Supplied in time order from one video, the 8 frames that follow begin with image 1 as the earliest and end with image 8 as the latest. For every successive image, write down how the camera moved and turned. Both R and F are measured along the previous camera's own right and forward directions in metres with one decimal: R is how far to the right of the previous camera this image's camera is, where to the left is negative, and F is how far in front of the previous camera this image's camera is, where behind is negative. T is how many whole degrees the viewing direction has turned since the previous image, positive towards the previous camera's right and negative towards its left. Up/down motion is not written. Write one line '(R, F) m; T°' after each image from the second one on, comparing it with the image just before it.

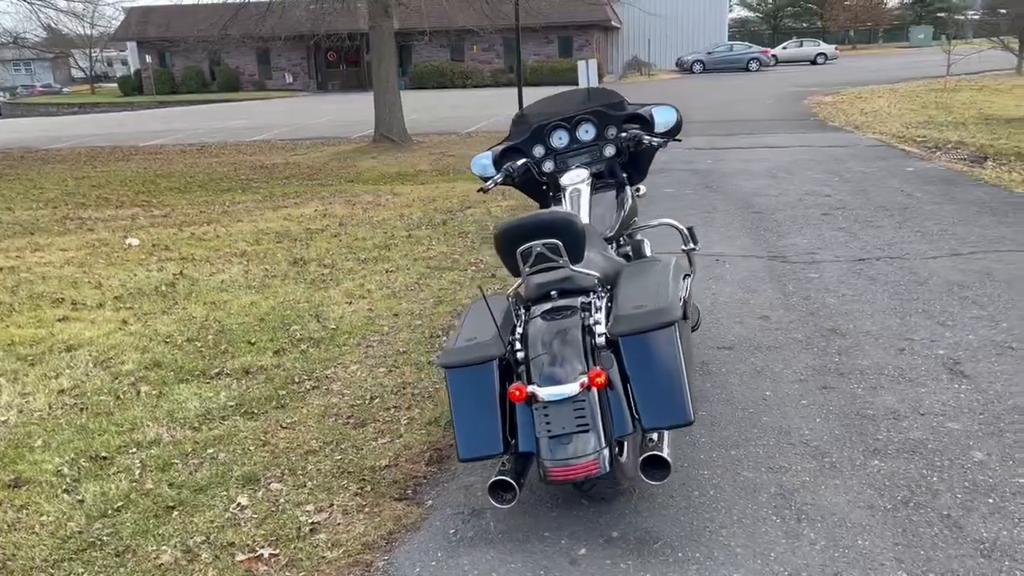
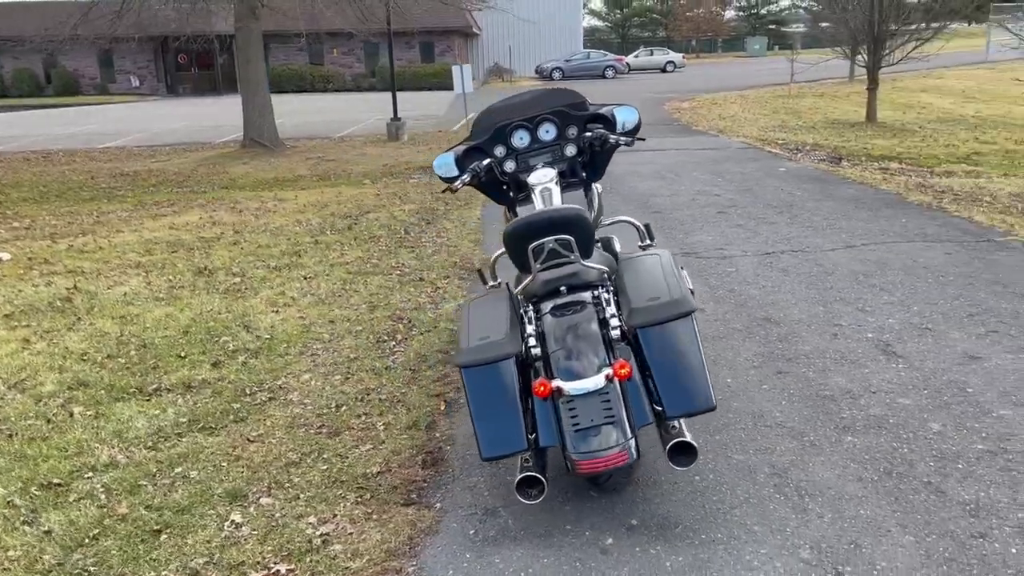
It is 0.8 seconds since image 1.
(-0.5, 0.0) m; +9°
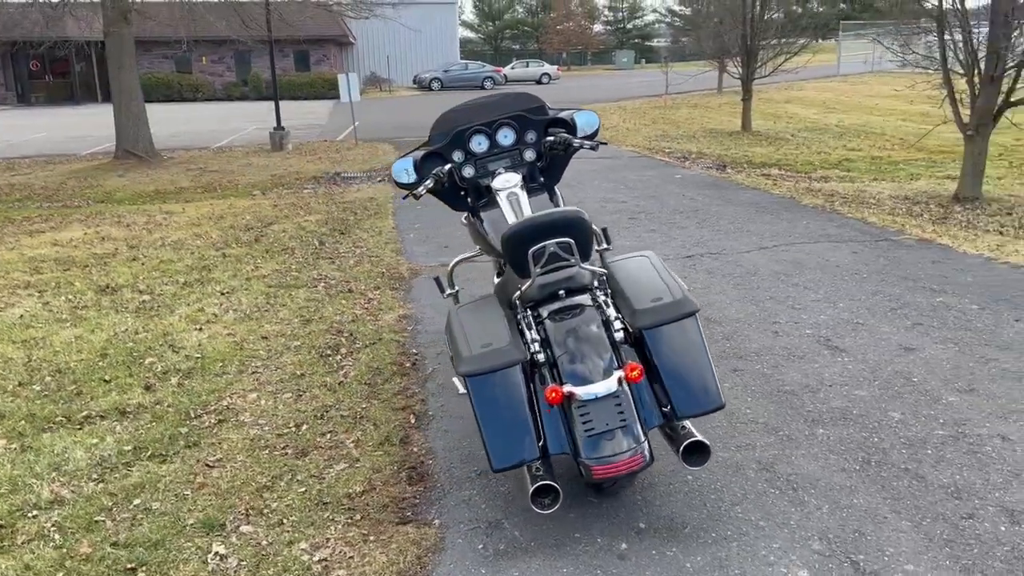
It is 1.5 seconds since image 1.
(-0.4, +0.1) m; +8°
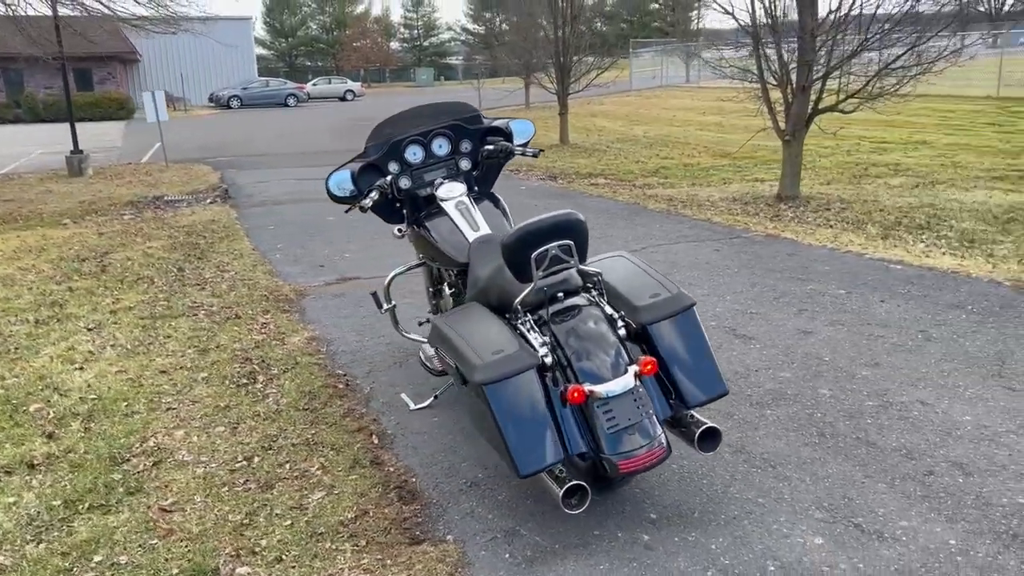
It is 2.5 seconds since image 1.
(-0.7, +0.1) m; +13°
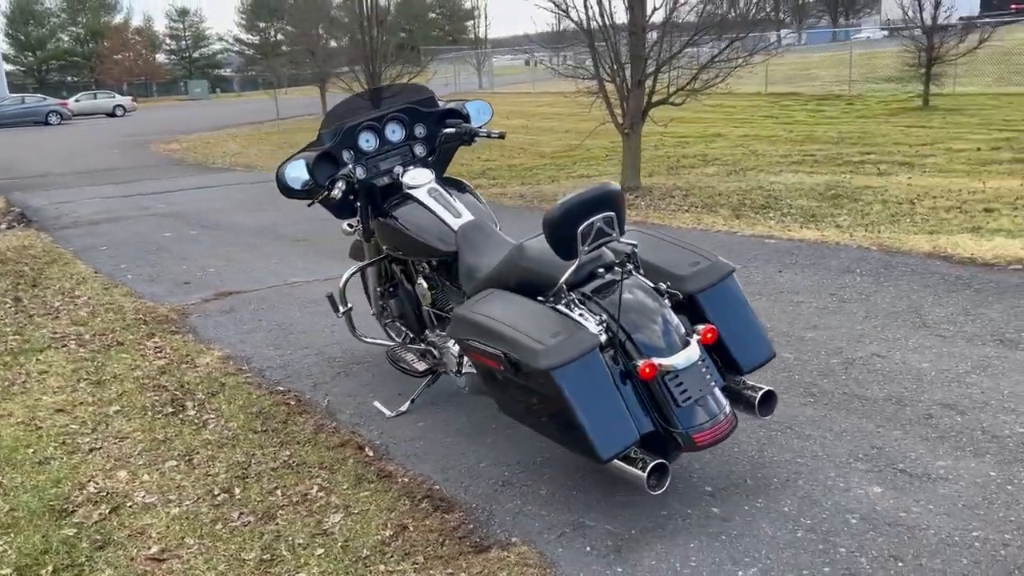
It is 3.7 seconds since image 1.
(-0.8, +0.3) m; +13°
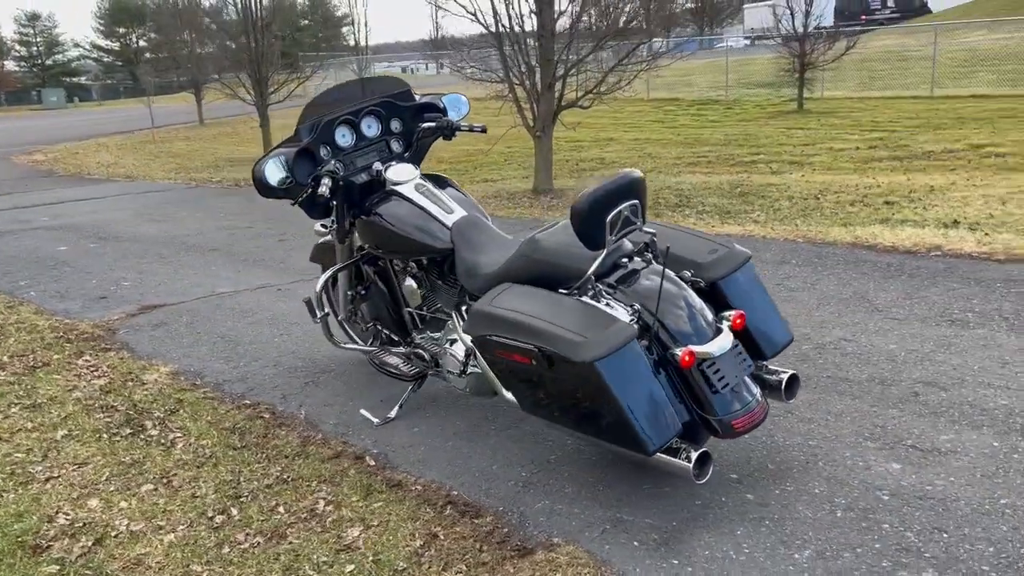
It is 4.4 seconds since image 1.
(-0.5, +0.1) m; +8°
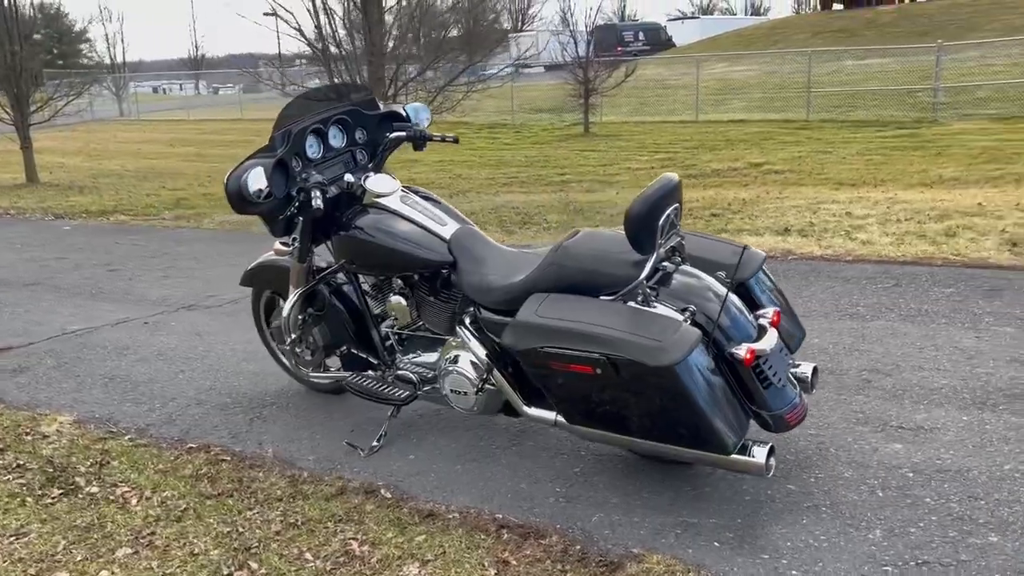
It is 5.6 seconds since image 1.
(-0.9, +0.2) m; +15°
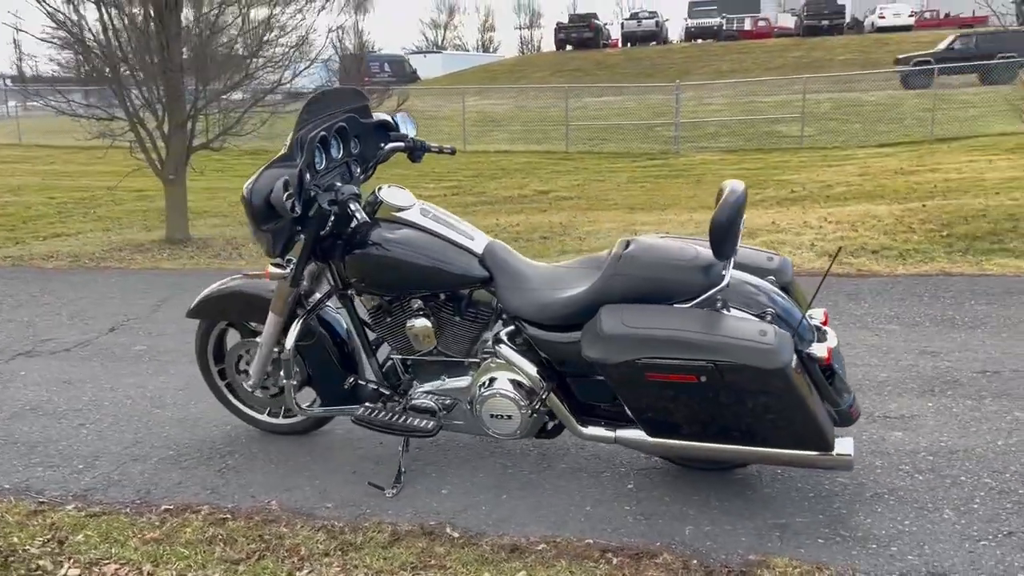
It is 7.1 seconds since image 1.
(-1.1, +0.3) m; +17°
